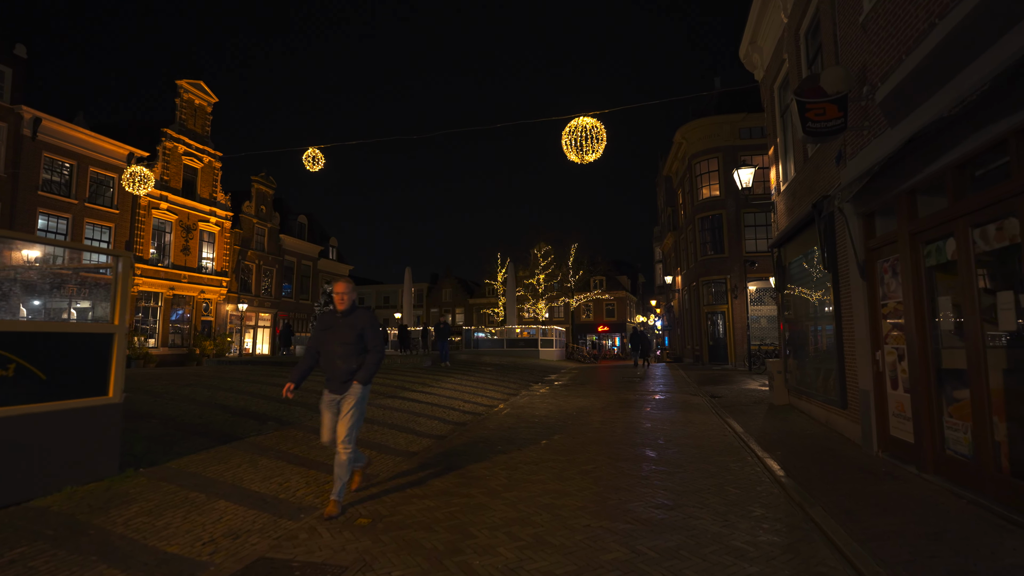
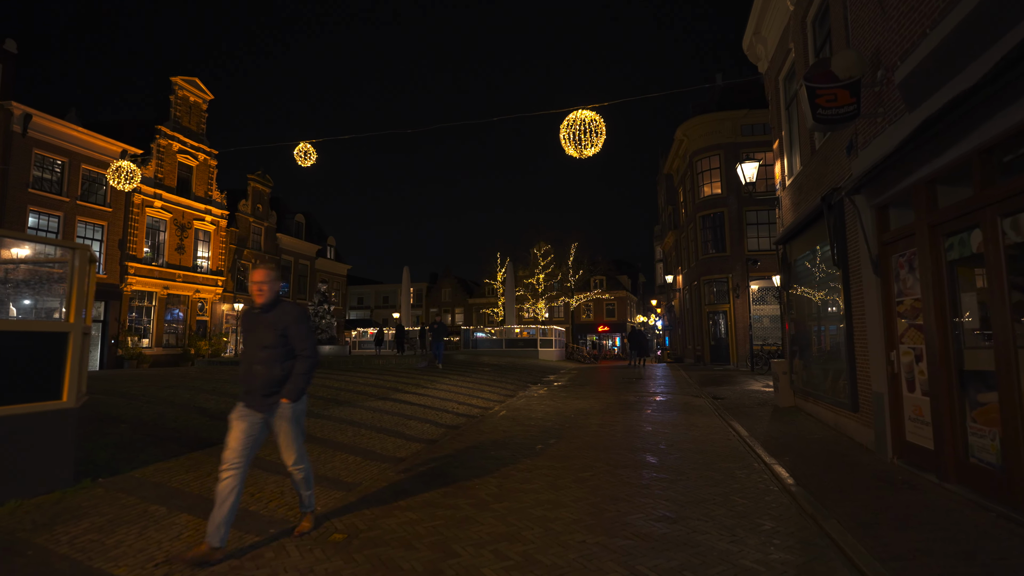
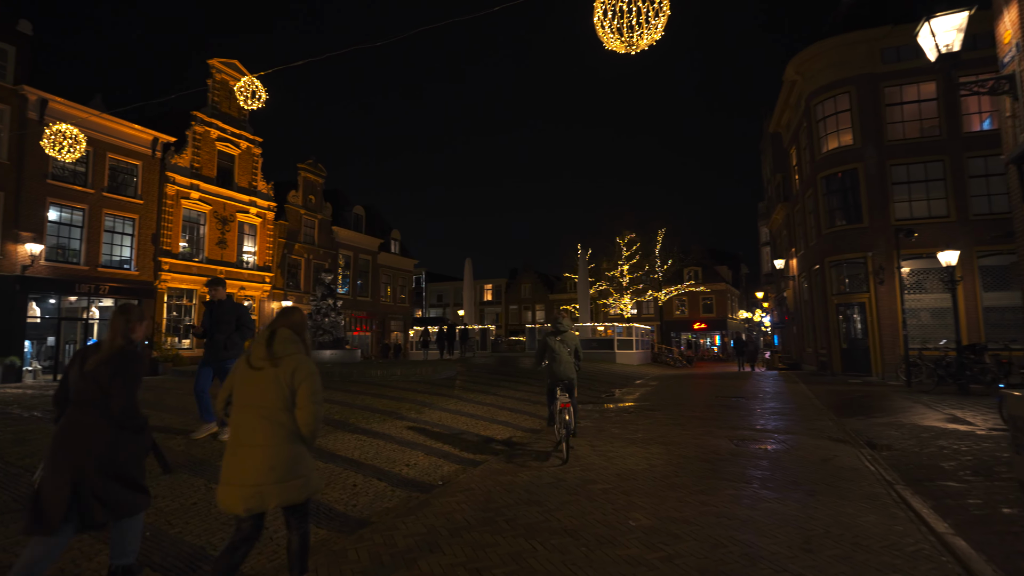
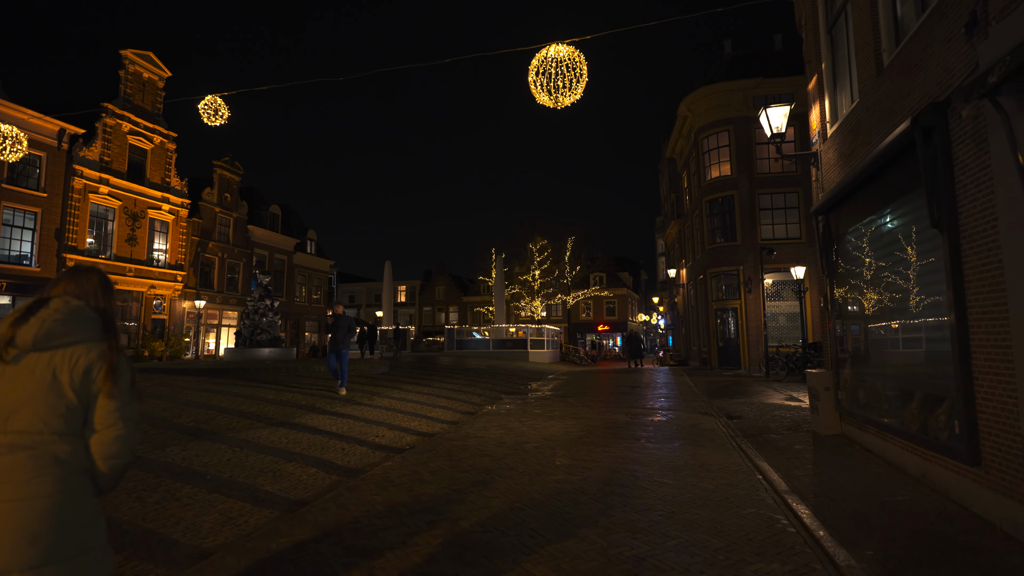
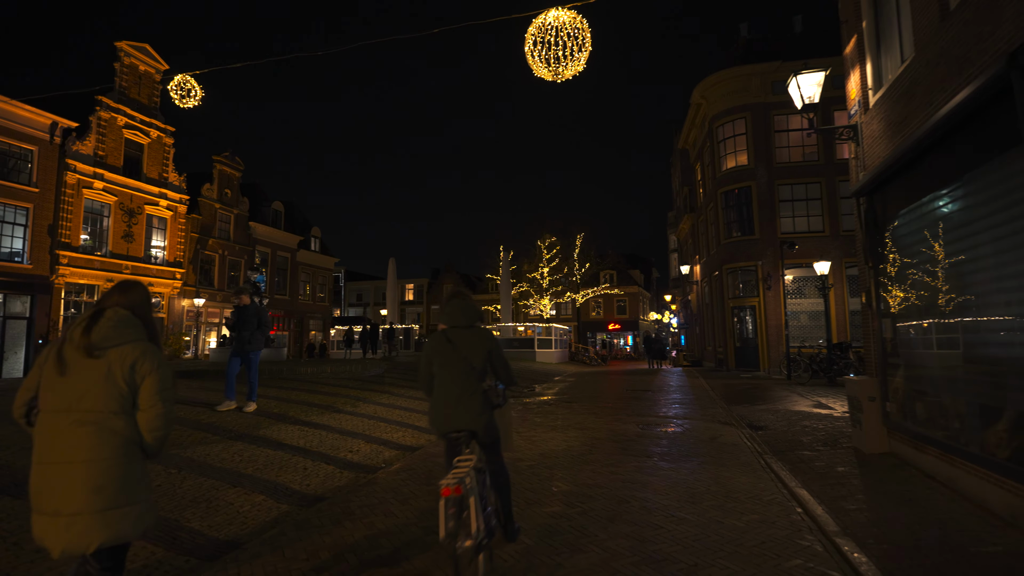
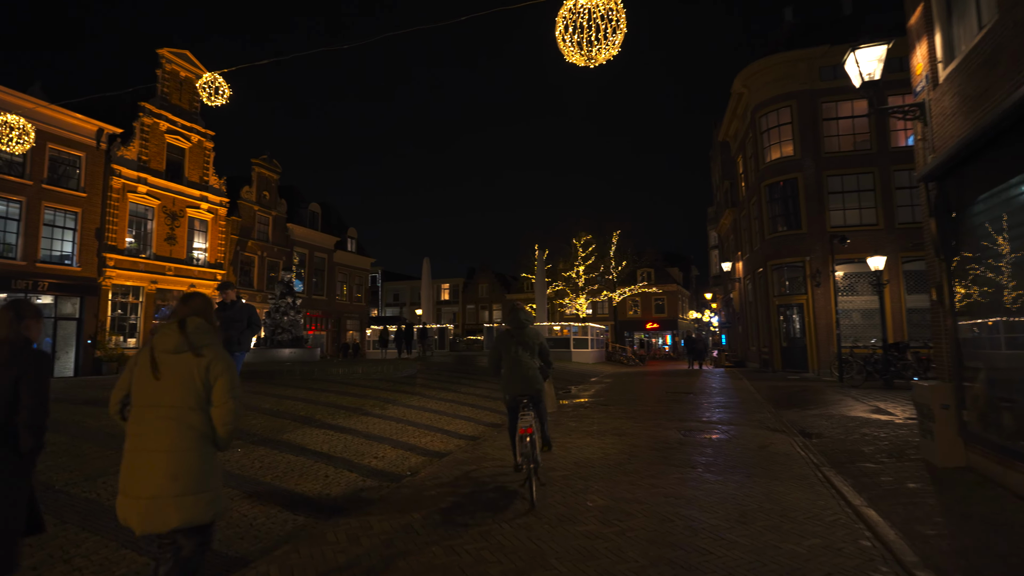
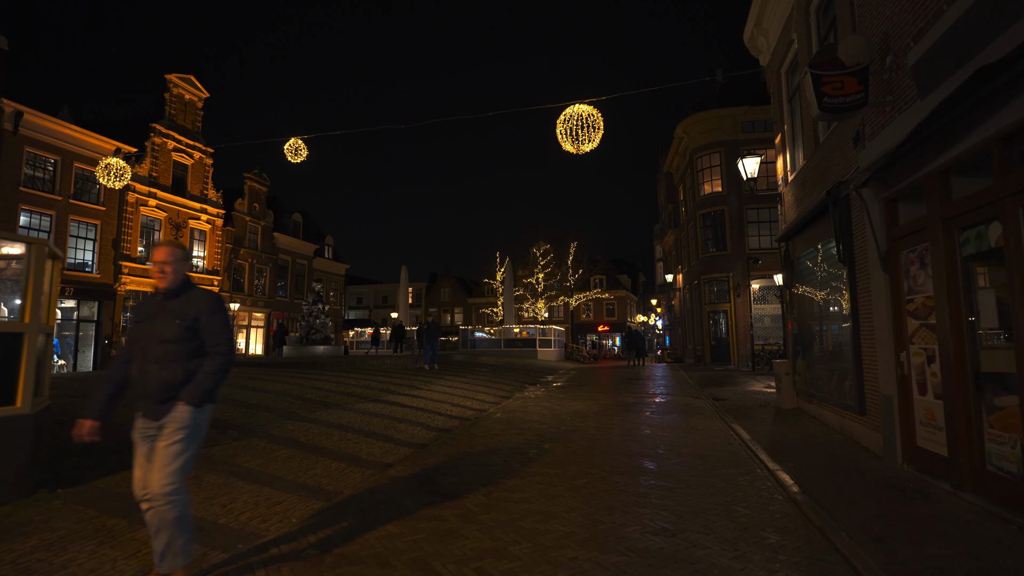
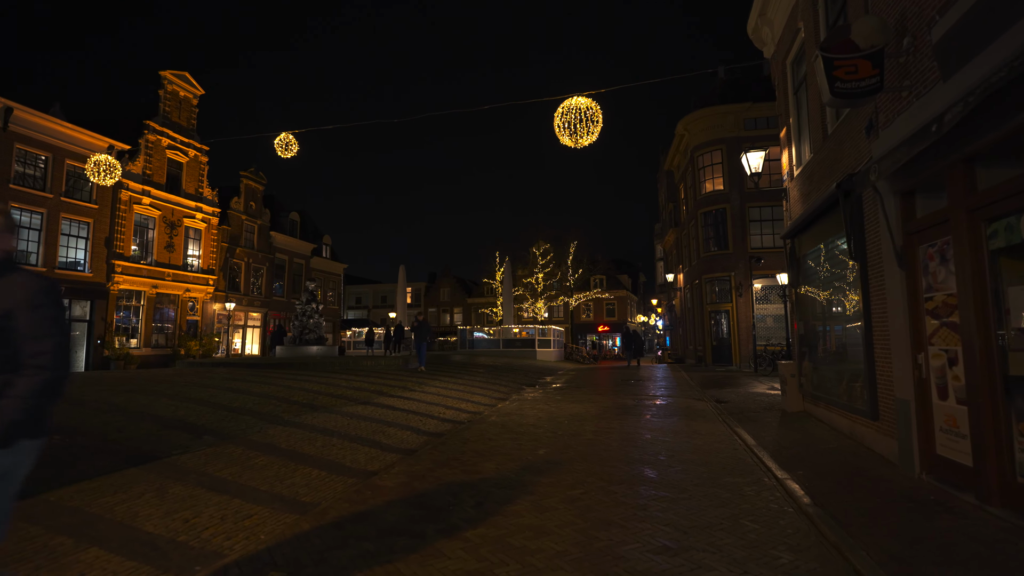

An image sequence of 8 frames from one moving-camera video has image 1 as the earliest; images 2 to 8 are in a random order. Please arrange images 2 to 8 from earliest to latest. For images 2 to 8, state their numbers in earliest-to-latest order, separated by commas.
2, 7, 8, 4, 5, 6, 3
